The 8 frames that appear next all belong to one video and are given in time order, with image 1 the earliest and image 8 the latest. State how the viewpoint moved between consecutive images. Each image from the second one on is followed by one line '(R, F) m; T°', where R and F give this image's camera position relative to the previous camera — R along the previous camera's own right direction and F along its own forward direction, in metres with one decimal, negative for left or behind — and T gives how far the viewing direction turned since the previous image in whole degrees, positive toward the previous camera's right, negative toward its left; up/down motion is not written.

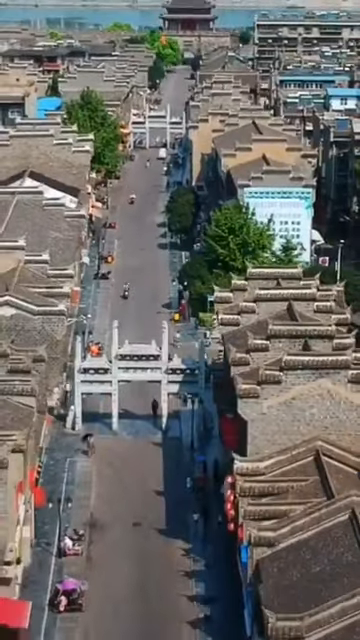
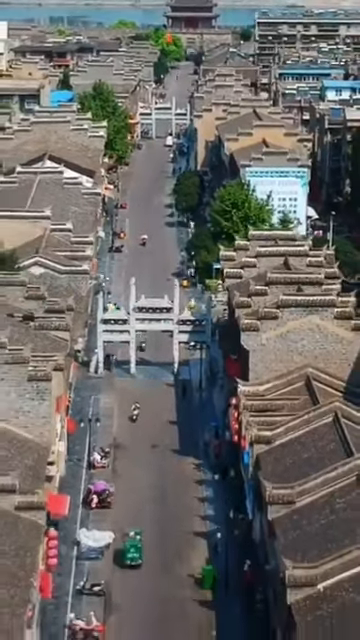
(-0.2, -3.9) m; 0°
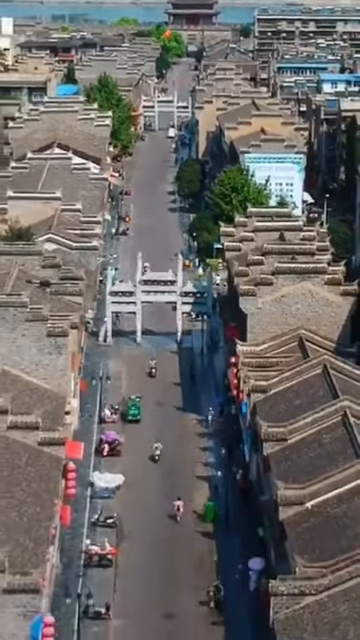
(-0.1, -2.3) m; 0°
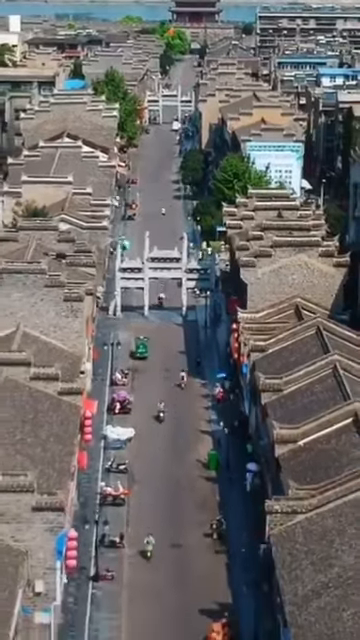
(-0.1, -2.3) m; 0°
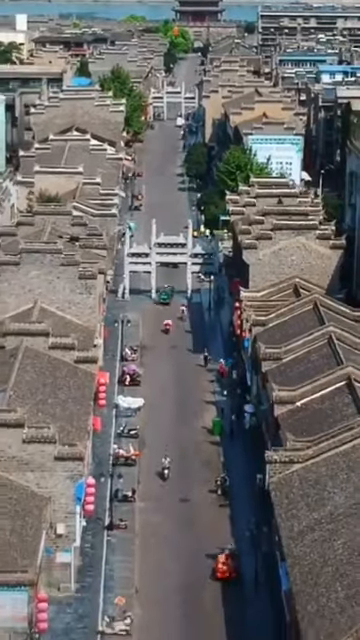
(-0.1, -2.0) m; 0°
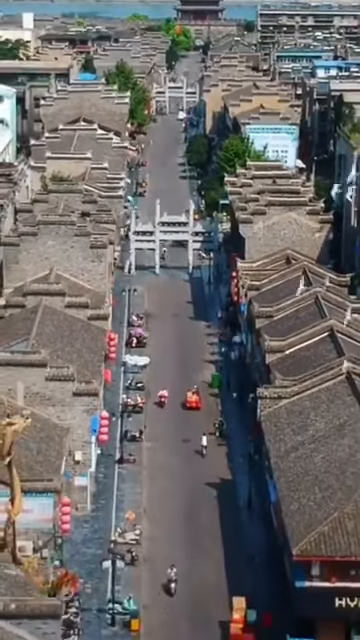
(0.0, -3.0) m; 0°
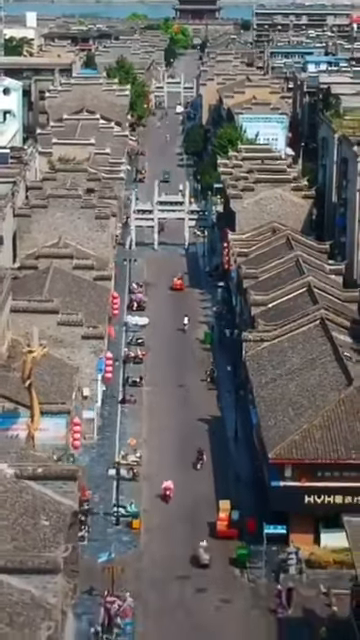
(+0.1, -3.4) m; 0°
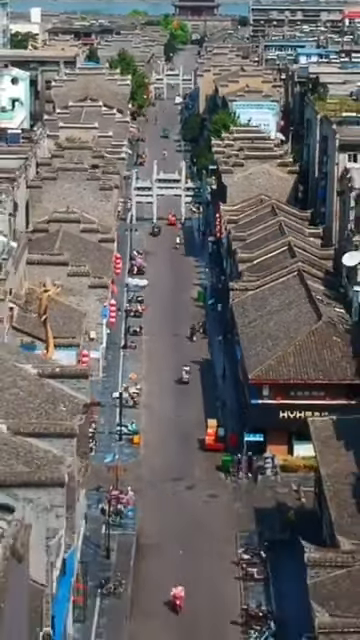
(+0.1, -3.8) m; 0°
